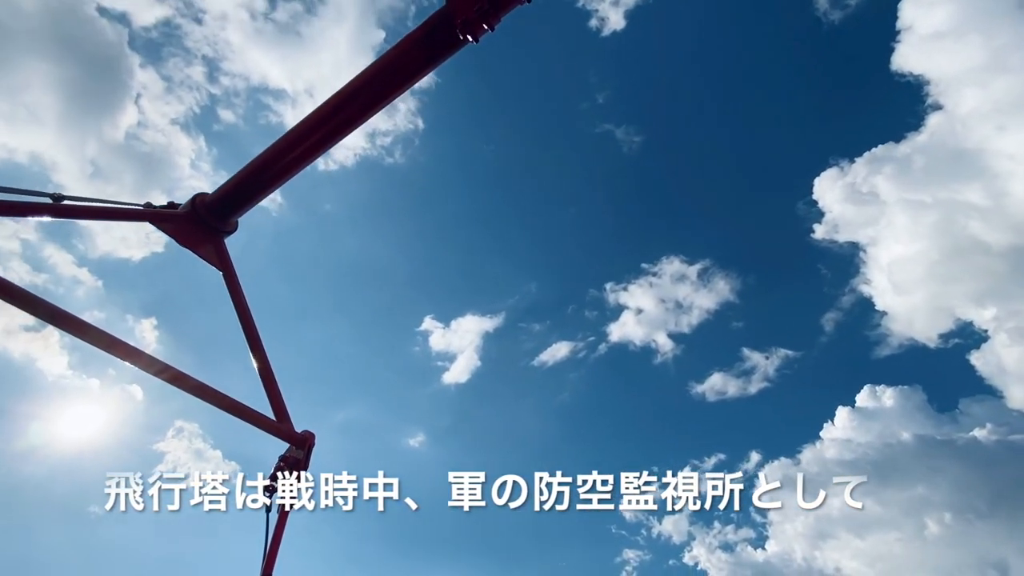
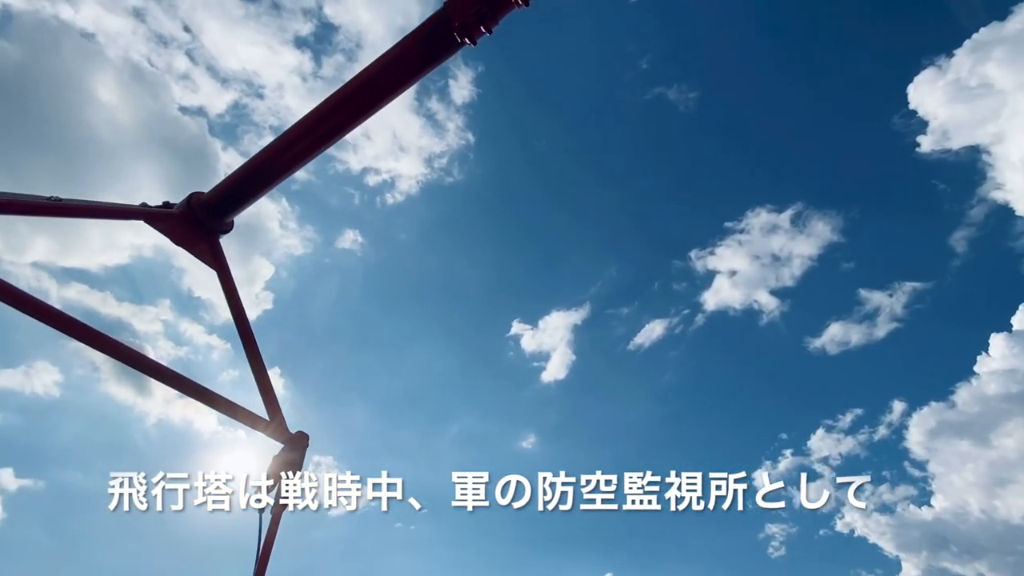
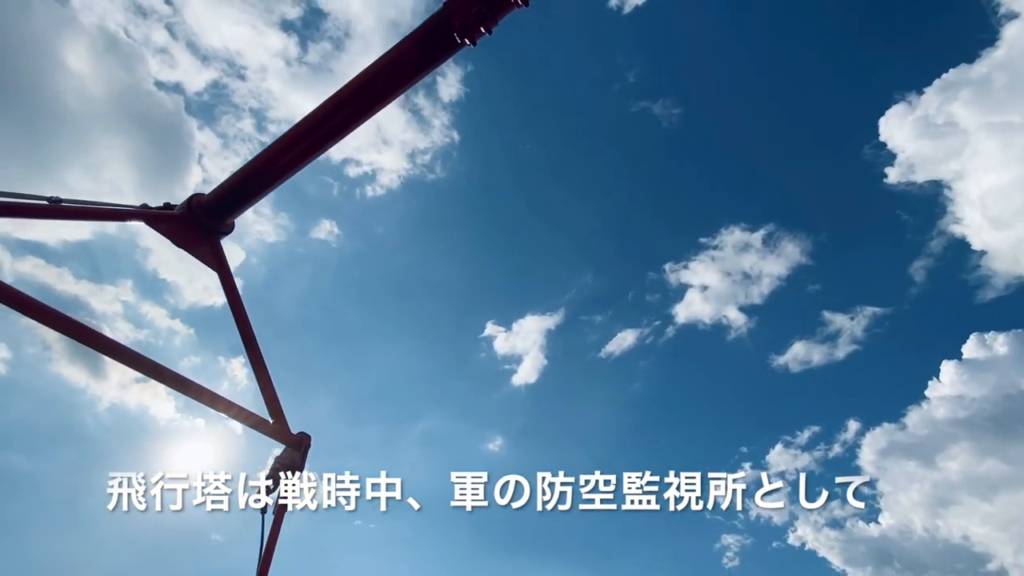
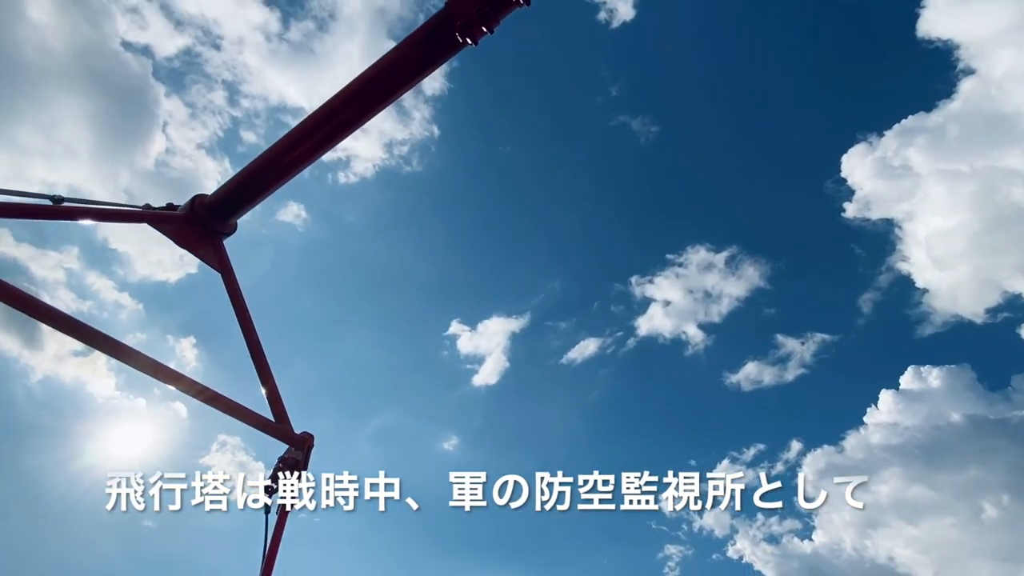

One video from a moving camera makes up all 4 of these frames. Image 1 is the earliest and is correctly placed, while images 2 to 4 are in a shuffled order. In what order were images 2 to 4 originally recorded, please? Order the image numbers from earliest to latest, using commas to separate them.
4, 3, 2
